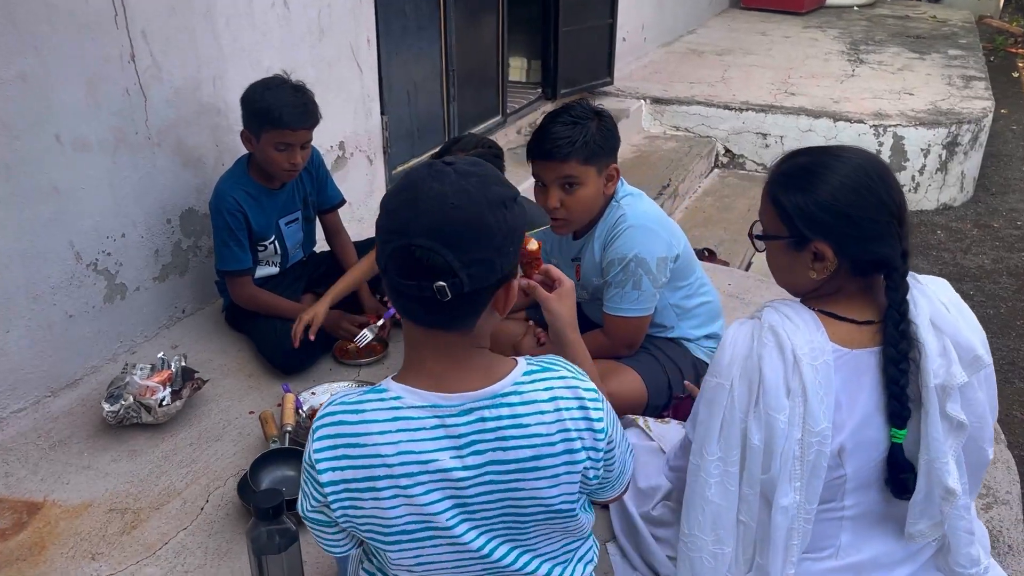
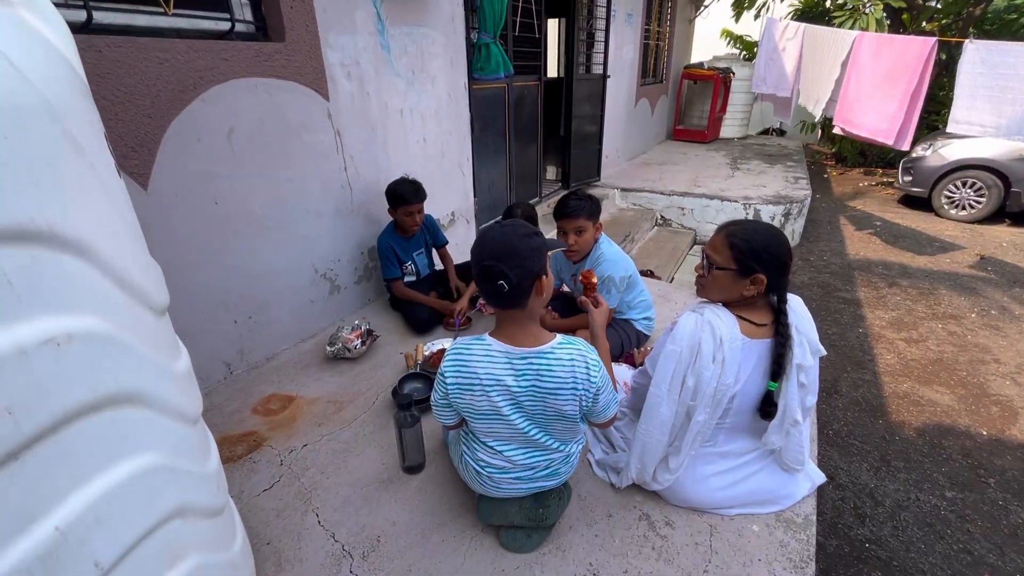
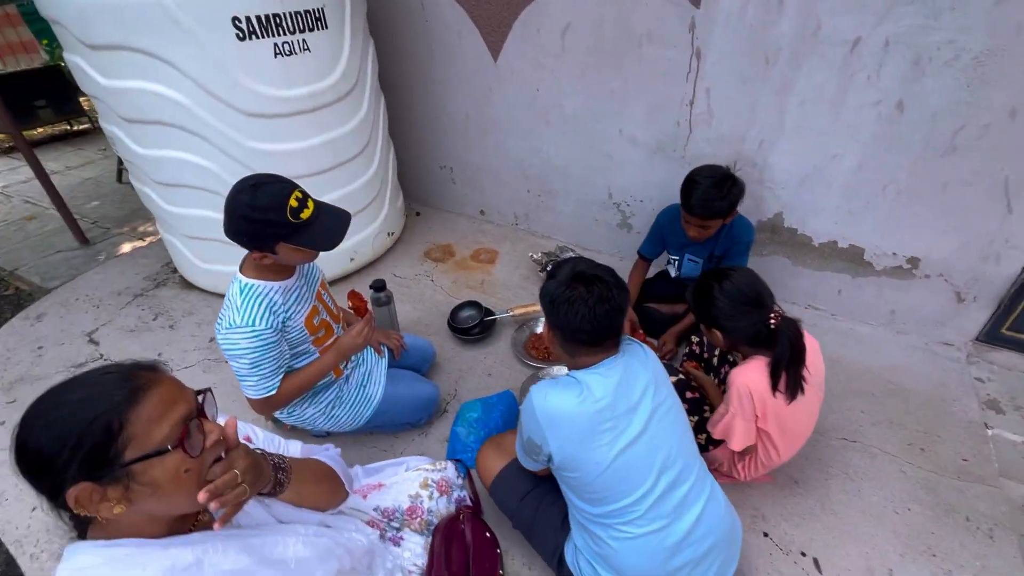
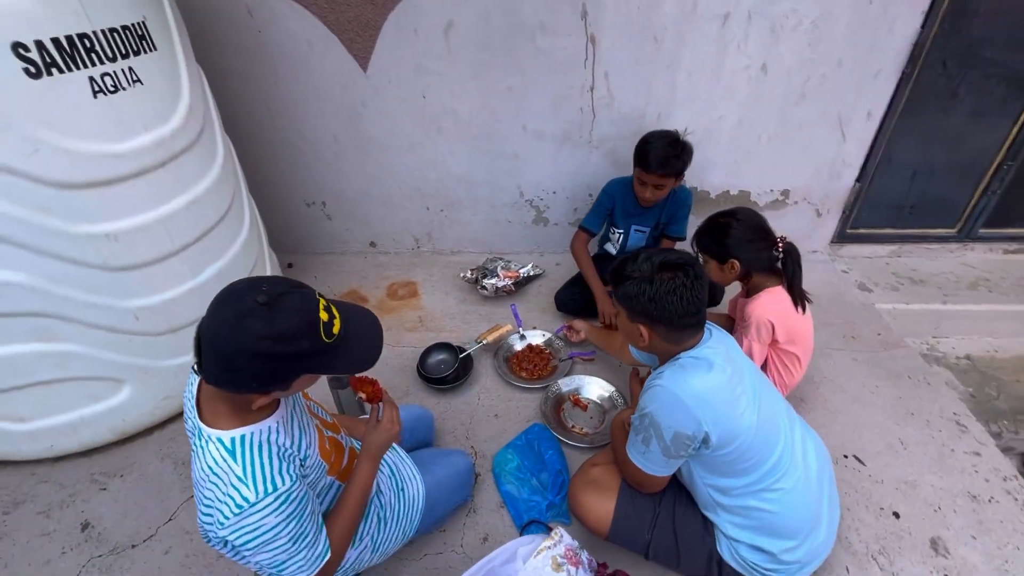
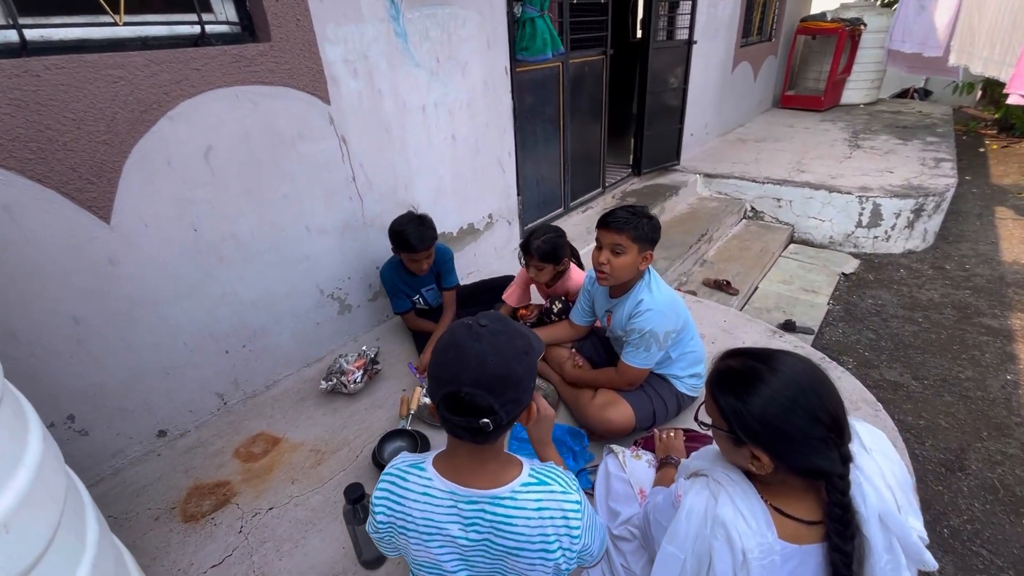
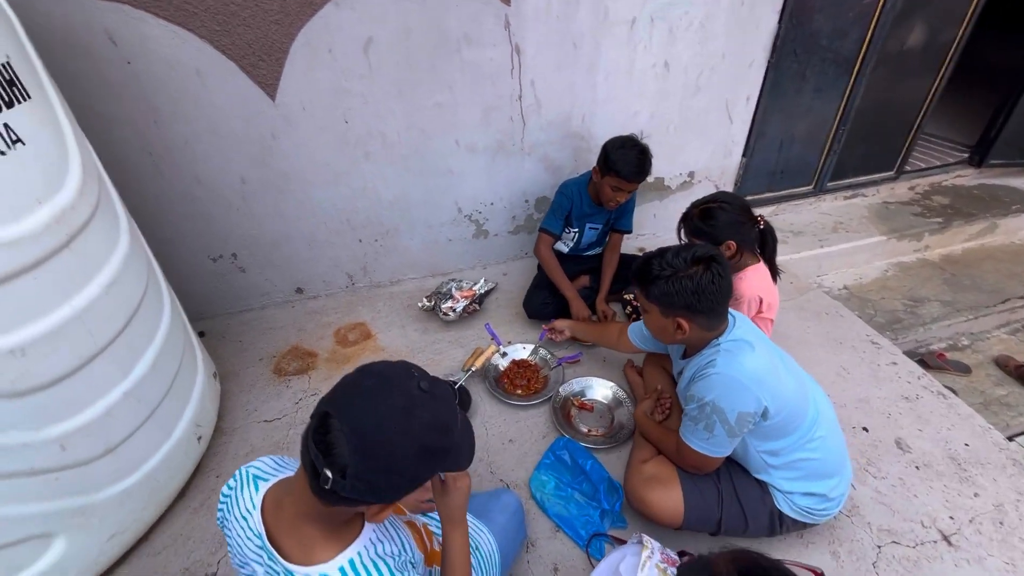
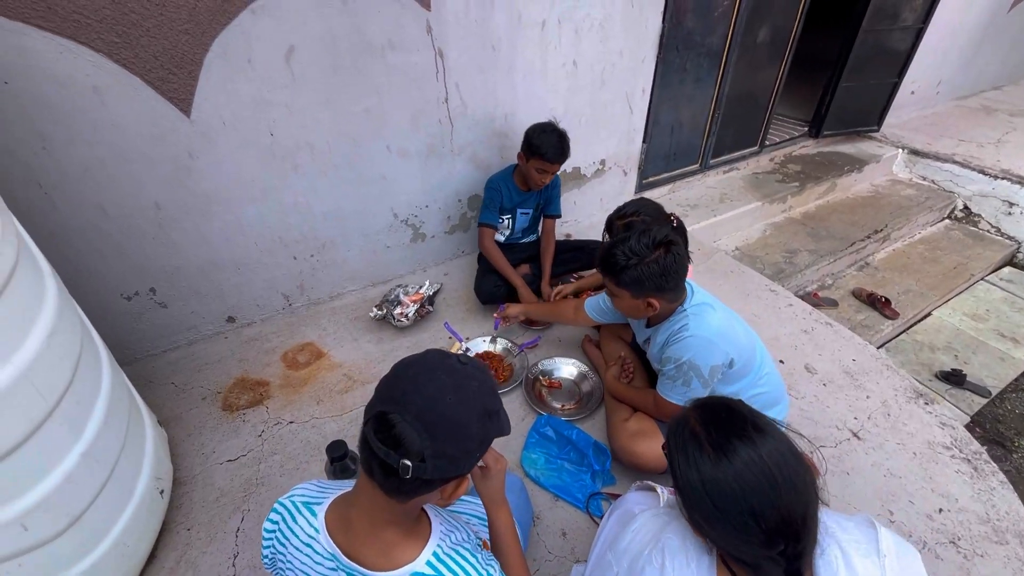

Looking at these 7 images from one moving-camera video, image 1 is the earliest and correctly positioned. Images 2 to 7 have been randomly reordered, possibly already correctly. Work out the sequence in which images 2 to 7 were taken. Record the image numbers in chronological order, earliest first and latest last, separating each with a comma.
2, 5, 7, 6, 4, 3
